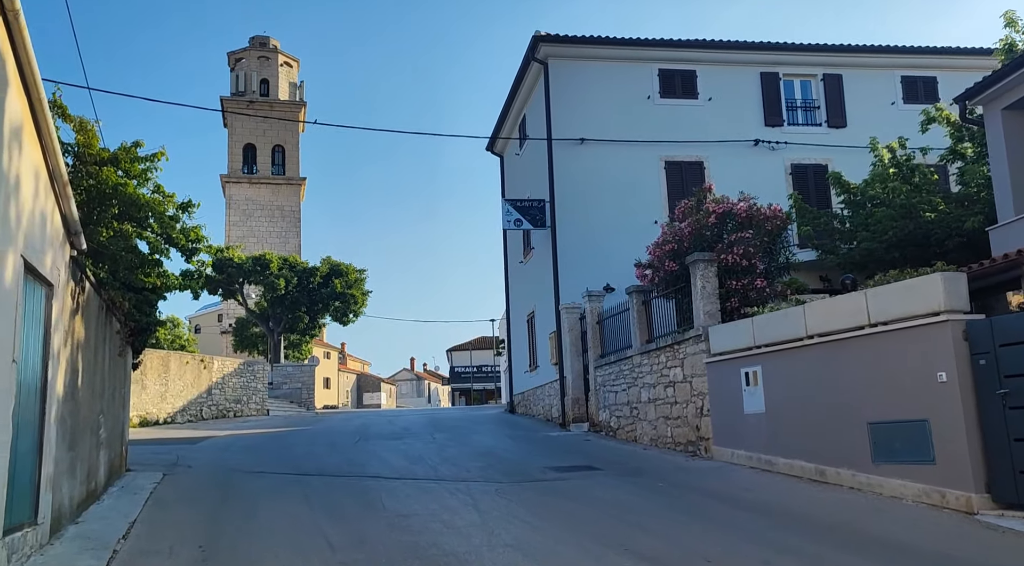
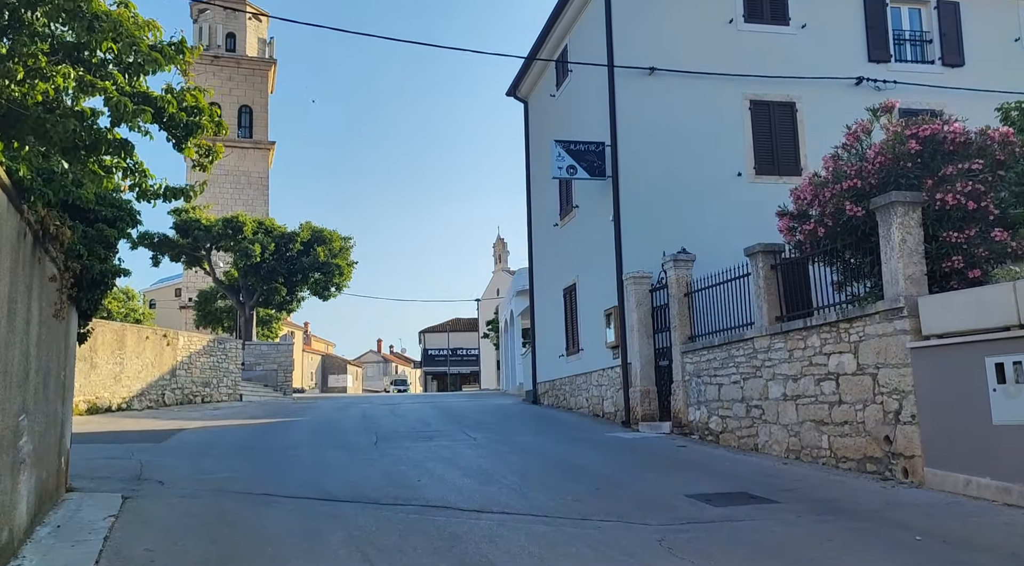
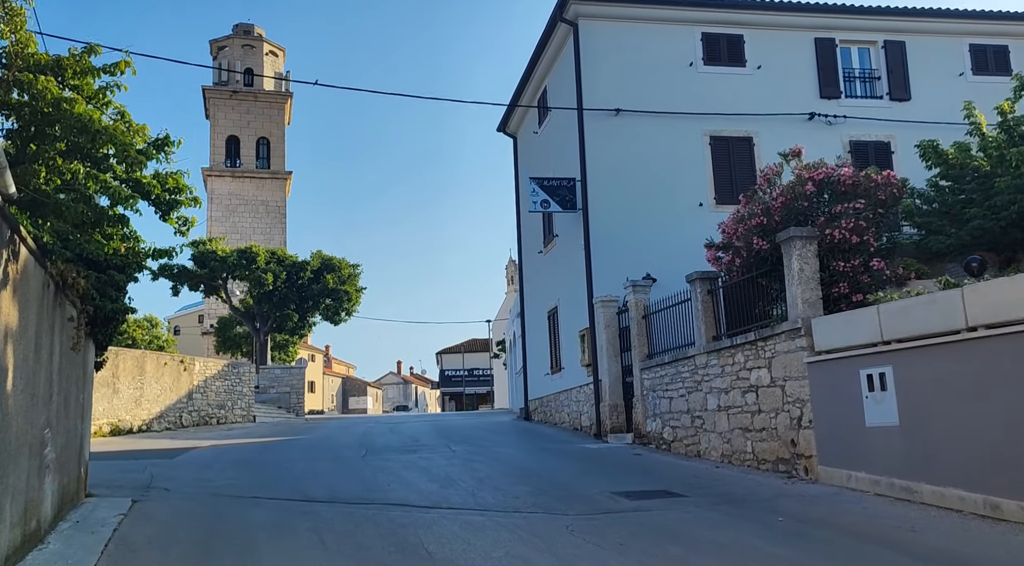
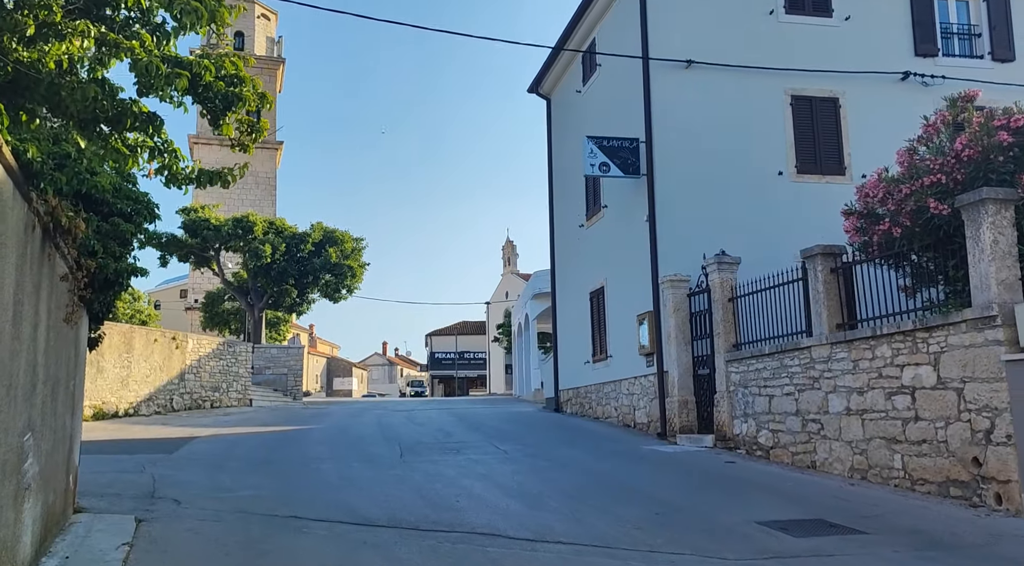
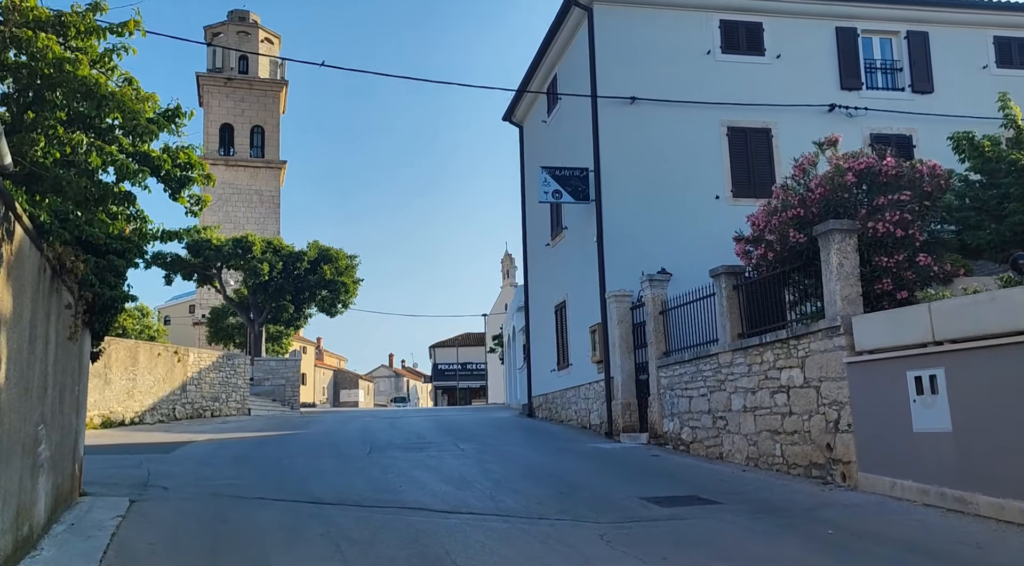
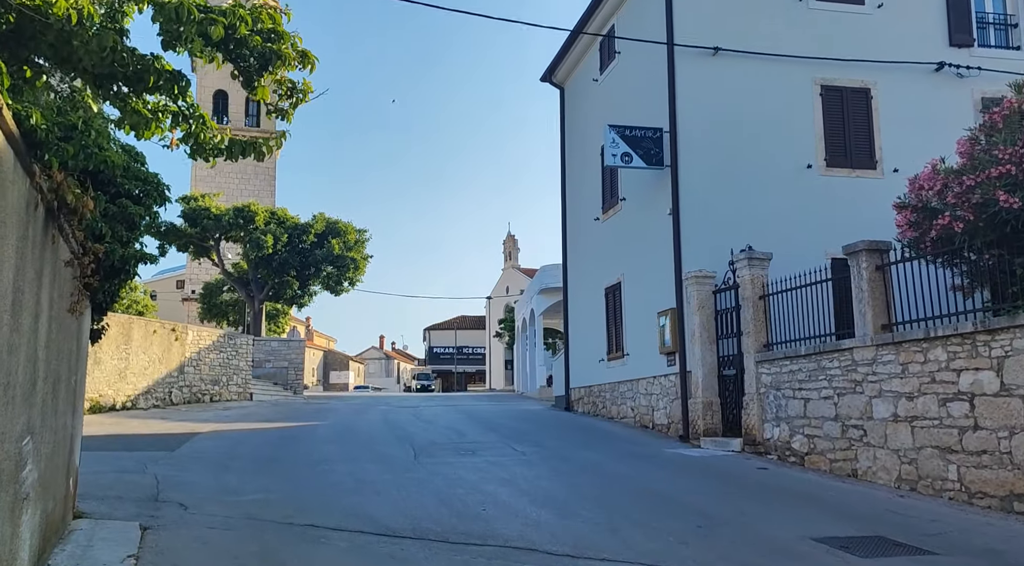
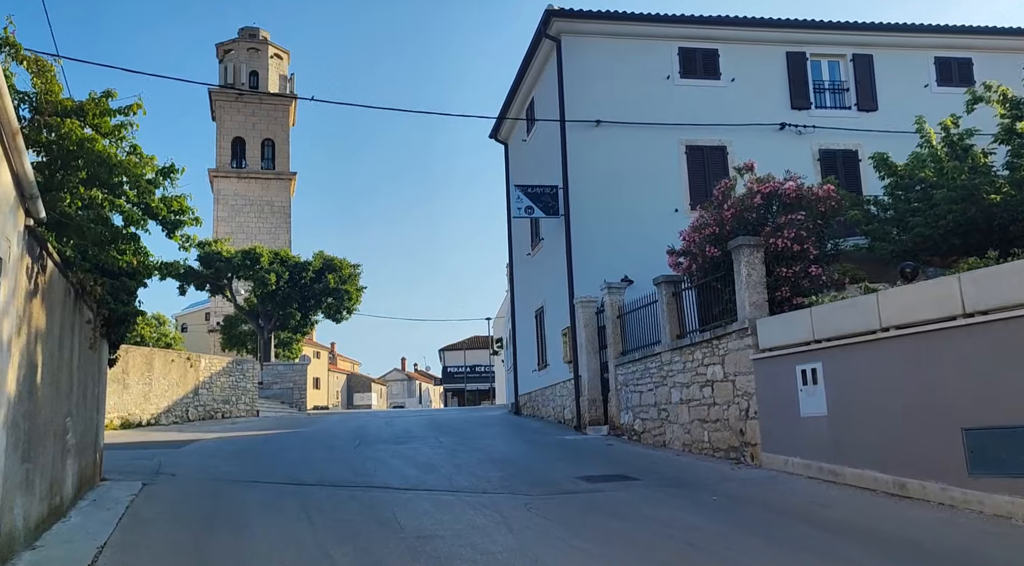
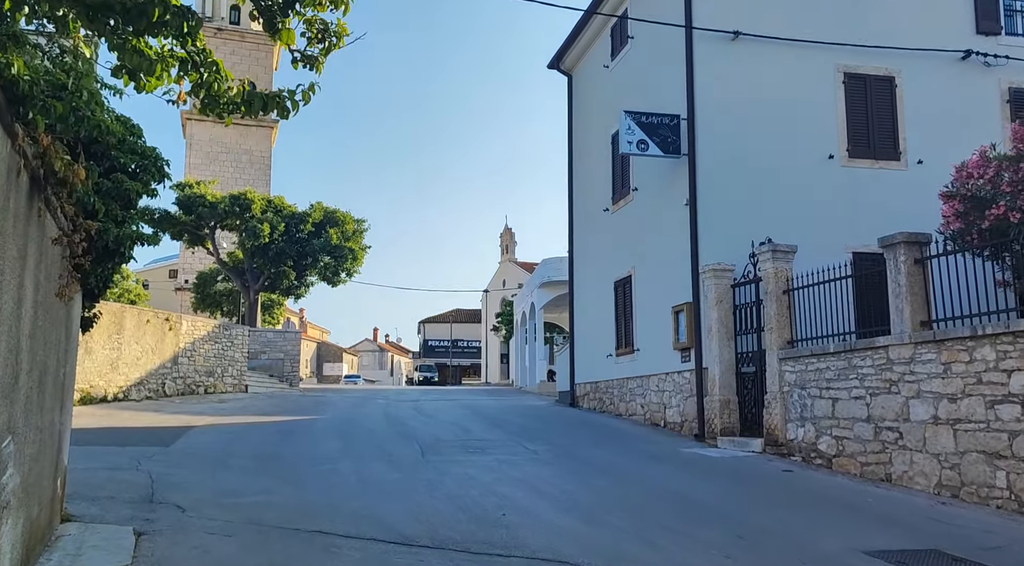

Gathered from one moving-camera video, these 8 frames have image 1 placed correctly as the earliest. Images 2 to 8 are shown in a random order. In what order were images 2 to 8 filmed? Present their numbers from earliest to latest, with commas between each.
7, 3, 5, 2, 4, 6, 8
